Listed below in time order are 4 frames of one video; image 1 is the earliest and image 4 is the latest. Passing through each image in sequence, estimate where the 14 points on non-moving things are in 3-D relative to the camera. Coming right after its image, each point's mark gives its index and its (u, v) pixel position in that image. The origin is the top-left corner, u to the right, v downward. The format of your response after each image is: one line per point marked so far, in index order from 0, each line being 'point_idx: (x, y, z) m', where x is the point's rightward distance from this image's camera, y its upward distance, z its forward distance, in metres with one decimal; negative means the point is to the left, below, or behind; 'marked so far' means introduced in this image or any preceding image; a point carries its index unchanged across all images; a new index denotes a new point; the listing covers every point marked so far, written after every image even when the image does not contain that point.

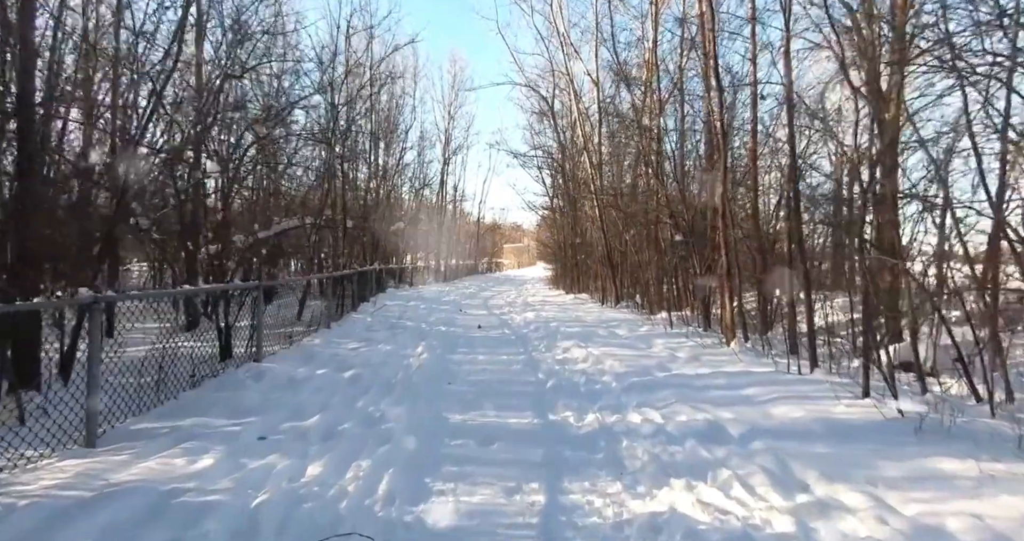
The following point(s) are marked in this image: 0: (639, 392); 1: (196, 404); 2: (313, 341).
0: (+1.1, -1.1, +4.9) m
1: (-2.3, -1.0, +4.1) m
2: (-2.5, -0.9, +7.2) m
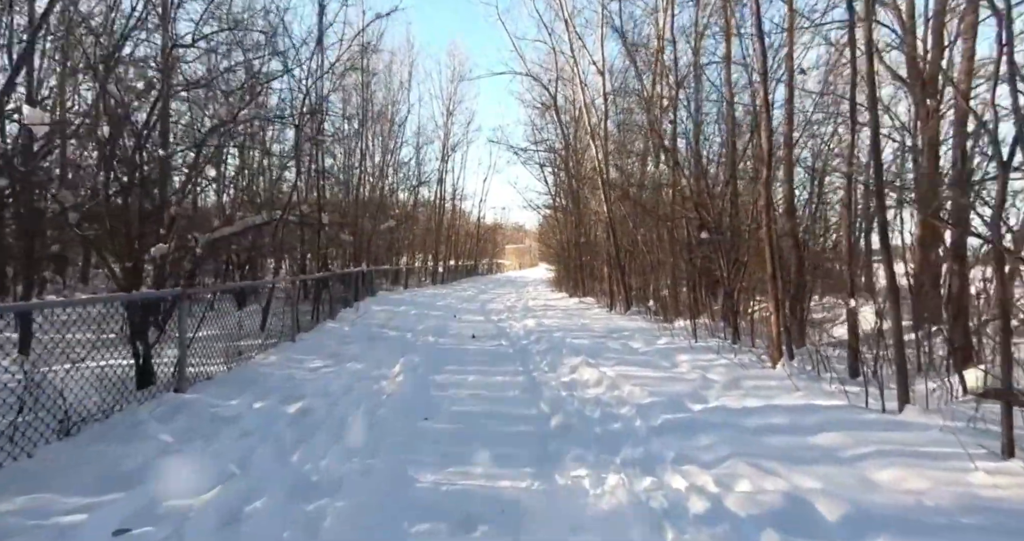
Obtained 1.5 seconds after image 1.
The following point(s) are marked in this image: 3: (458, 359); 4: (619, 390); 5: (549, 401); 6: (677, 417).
0: (+1.1, -1.1, +3.7) m
1: (-2.3, -1.0, +2.9) m
2: (-2.5, -0.9, +5.9) m
3: (-0.7, -1.1, +7.1) m
4: (+1.0, -1.1, +5.1) m
5: (+0.3, -1.1, +5.0) m
6: (+1.2, -1.1, +4.2) m
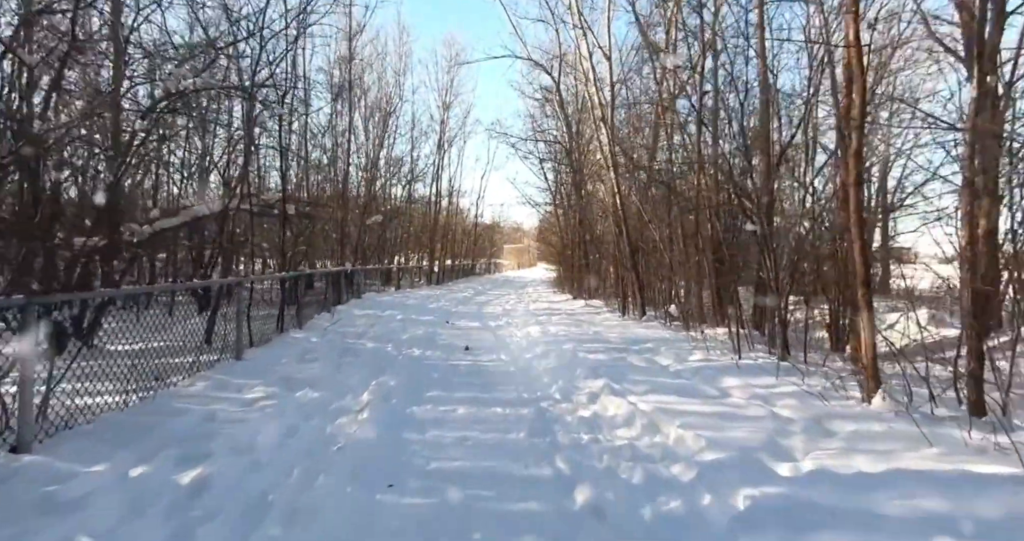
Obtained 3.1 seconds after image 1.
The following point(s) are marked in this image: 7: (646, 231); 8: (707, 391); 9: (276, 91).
0: (+1.1, -1.1, +2.3) m
1: (-2.3, -1.0, +1.5) m
2: (-2.5, -0.9, +4.5) m
3: (-0.7, -1.1, +5.7) m
4: (+1.0, -1.1, +3.7) m
5: (+0.3, -1.1, +3.6) m
6: (+1.2, -1.1, +2.8) m
7: (+3.0, +0.9, +13.0) m
8: (+1.6, -1.0, +4.8) m
9: (-3.4, +2.5, +8.1) m
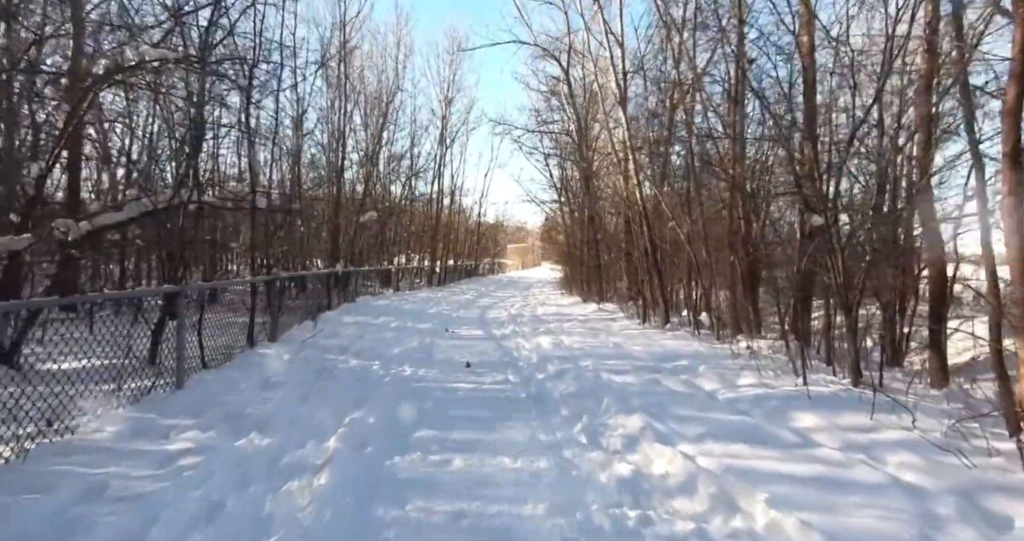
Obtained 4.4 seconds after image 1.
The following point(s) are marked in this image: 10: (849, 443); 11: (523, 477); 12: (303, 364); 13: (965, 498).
0: (+1.1, -1.1, +1.2) m
1: (-2.2, -1.0, +0.3) m
2: (-2.4, -1.0, +3.4) m
3: (-0.6, -1.1, +4.6) m
4: (+1.1, -1.1, +2.6) m
5: (+0.4, -1.2, +2.4) m
6: (+1.3, -1.1, +1.6) m
7: (+3.2, +0.9, +11.8) m
8: (+1.7, -1.0, +3.6) m
9: (-3.3, +2.5, +7.0) m
10: (+2.0, -1.0, +3.4) m
11: (+0.1, -1.2, +3.3) m
12: (-2.2, -1.0, +6.0) m
13: (+2.0, -1.0, +2.6) m
